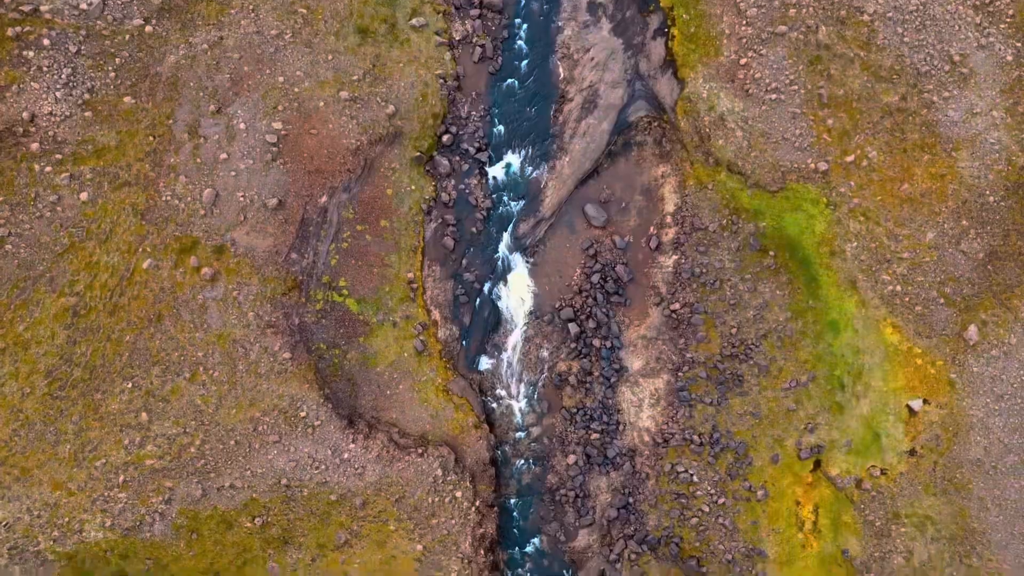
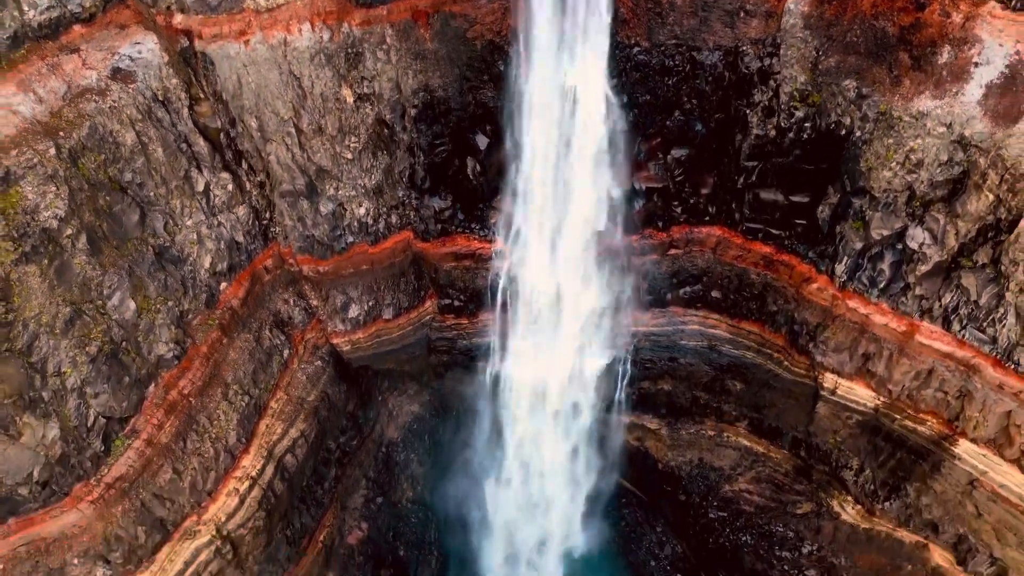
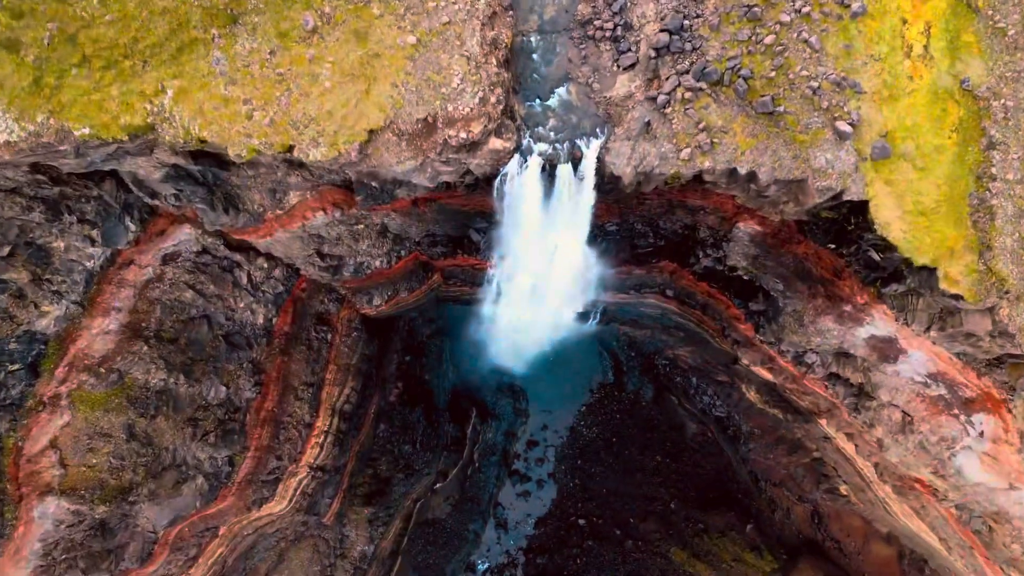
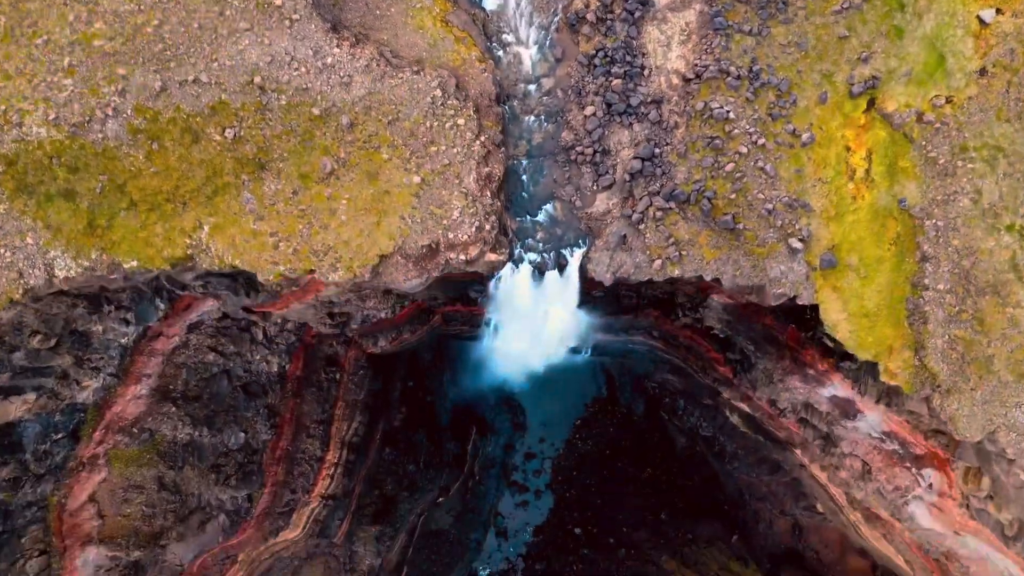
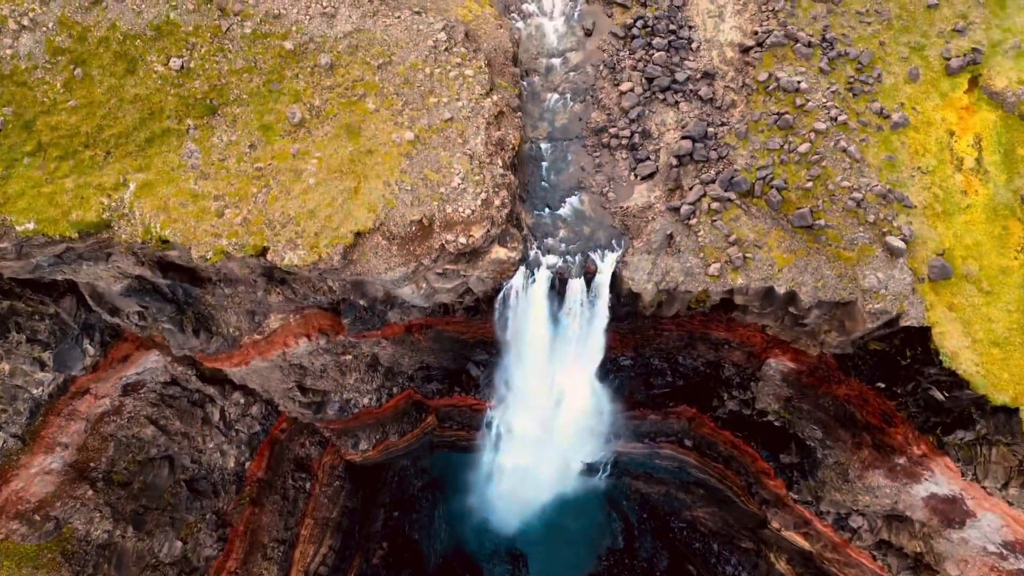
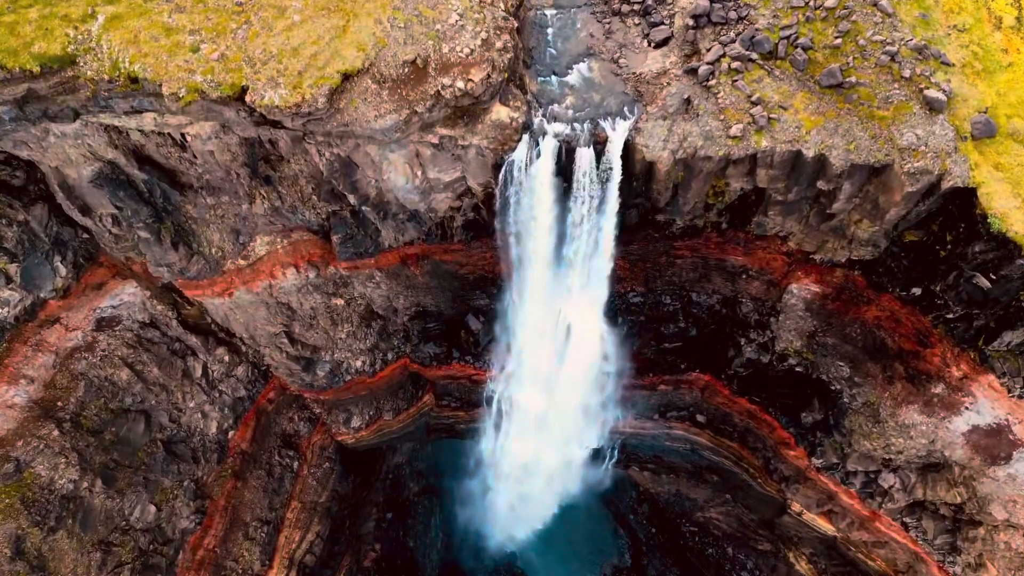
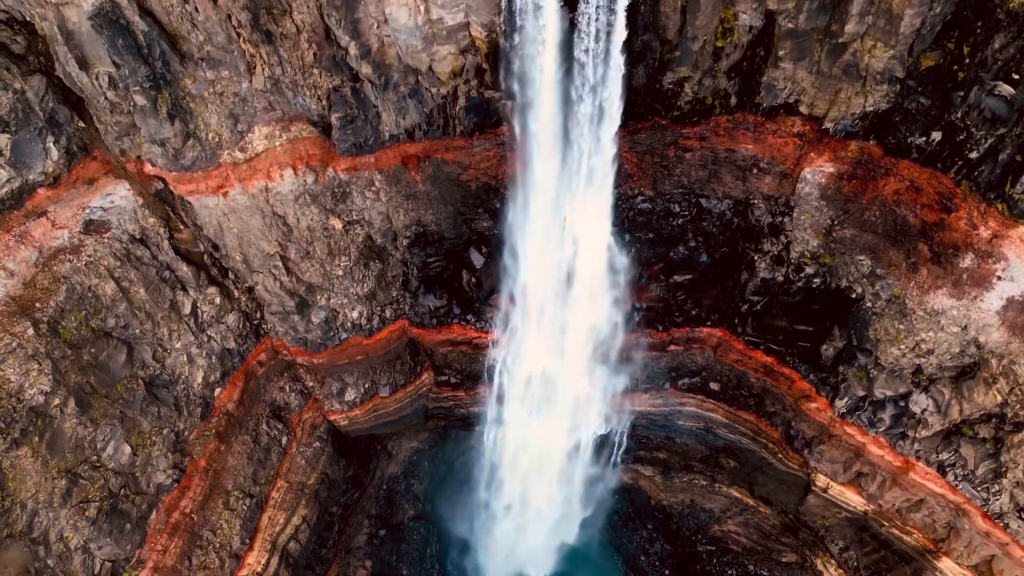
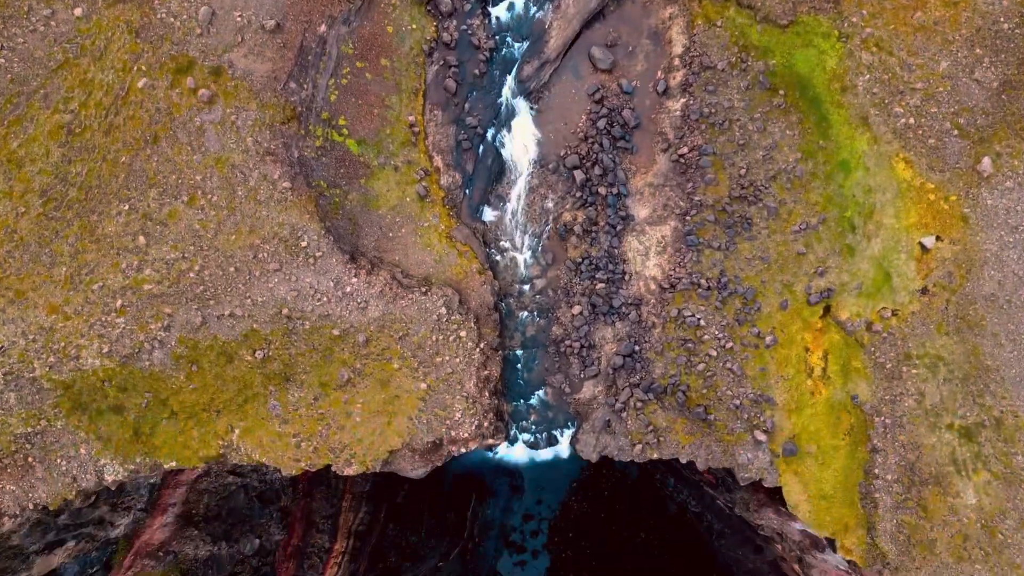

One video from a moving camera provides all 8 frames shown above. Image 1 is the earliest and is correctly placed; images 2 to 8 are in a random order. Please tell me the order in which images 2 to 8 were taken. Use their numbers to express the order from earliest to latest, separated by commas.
8, 4, 3, 5, 6, 7, 2
